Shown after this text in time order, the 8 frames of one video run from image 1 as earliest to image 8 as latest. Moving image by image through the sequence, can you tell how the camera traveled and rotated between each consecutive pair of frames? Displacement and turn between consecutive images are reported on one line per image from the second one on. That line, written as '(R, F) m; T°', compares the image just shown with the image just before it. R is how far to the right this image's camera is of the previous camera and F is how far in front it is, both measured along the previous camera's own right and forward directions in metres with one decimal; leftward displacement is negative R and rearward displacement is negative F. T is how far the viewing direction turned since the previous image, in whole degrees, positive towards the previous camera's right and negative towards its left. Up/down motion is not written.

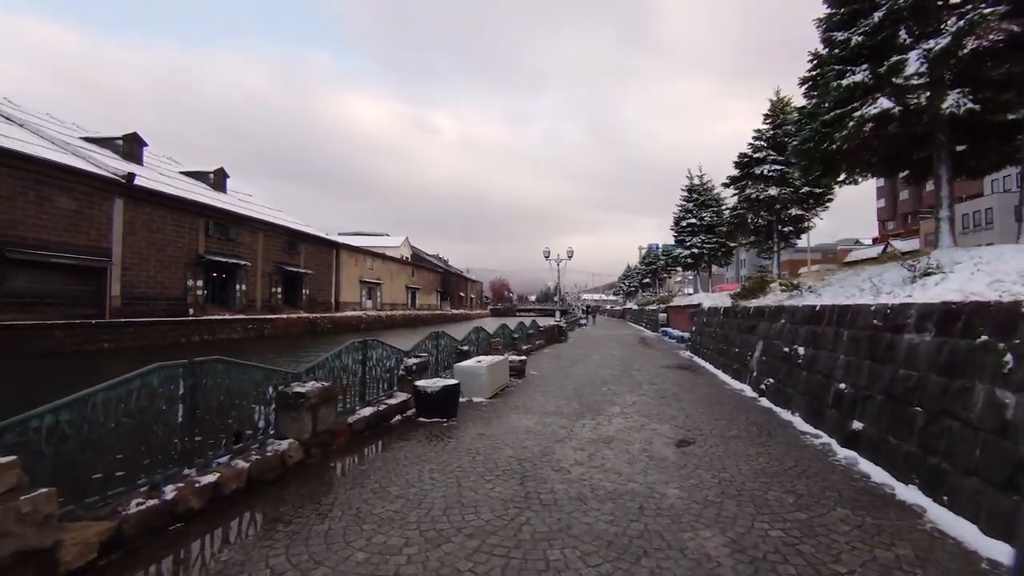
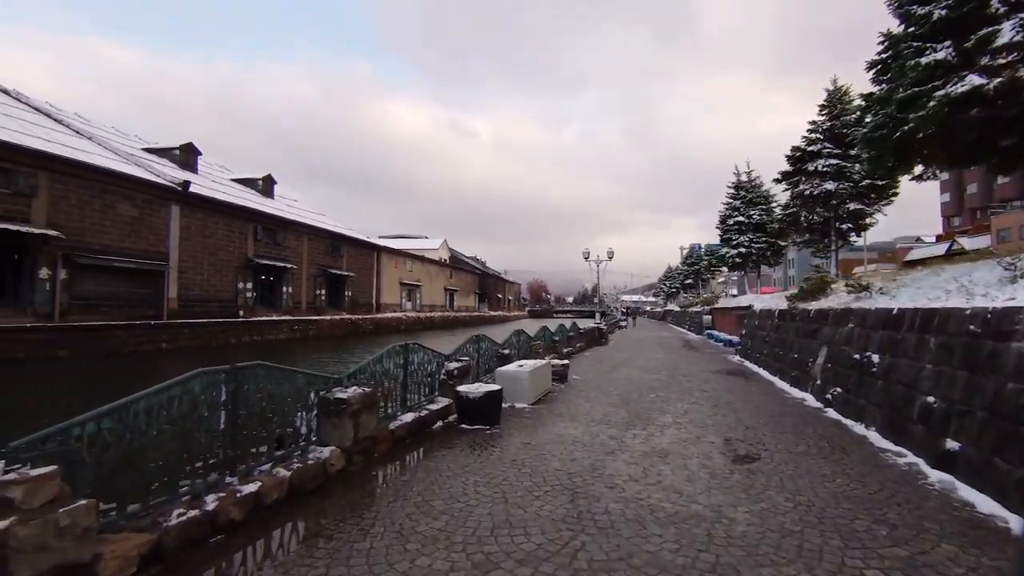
(-0.1, +0.2) m; -4°
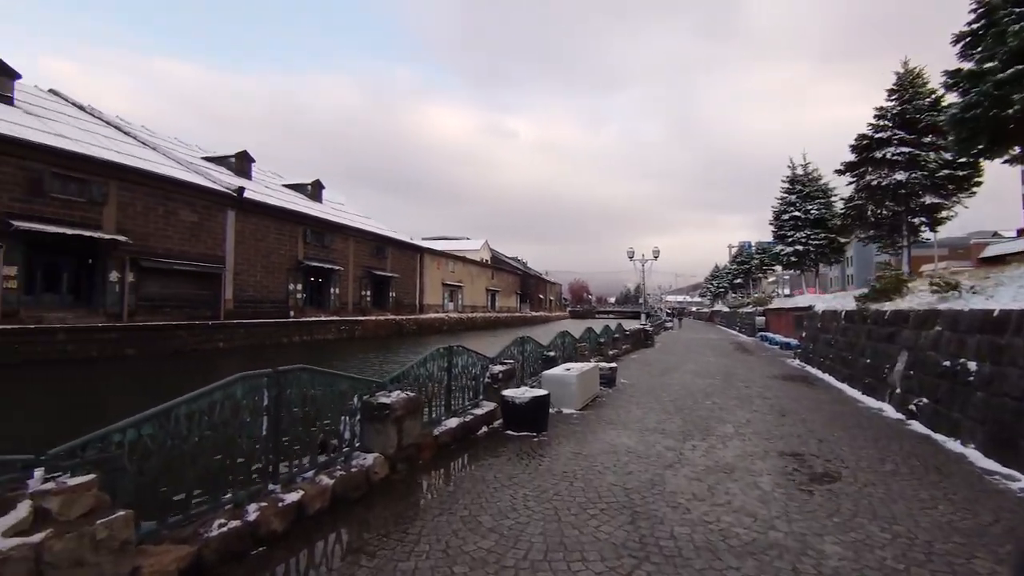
(-0.1, +0.2) m; -5°
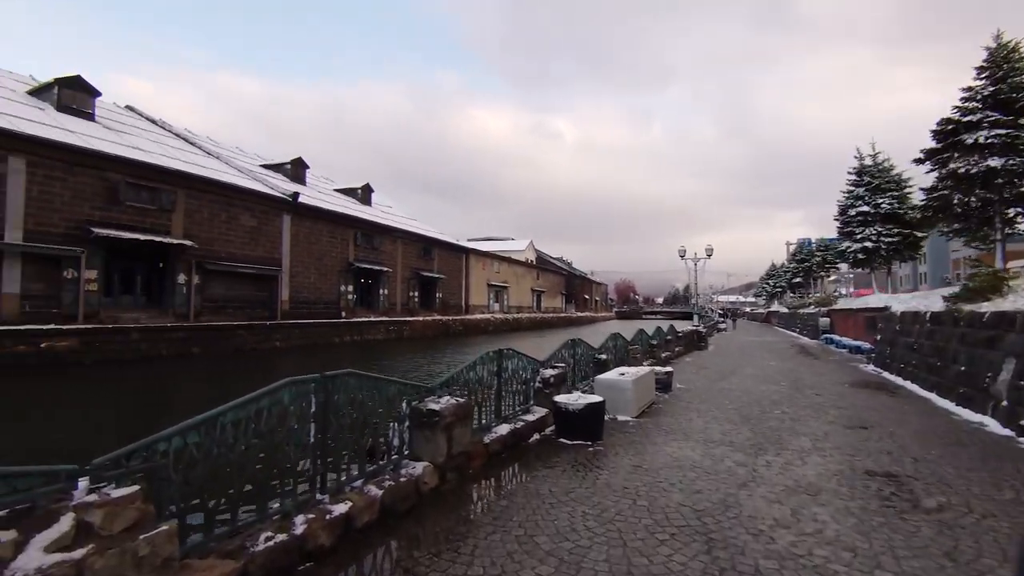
(-0.1, +0.2) m; -5°
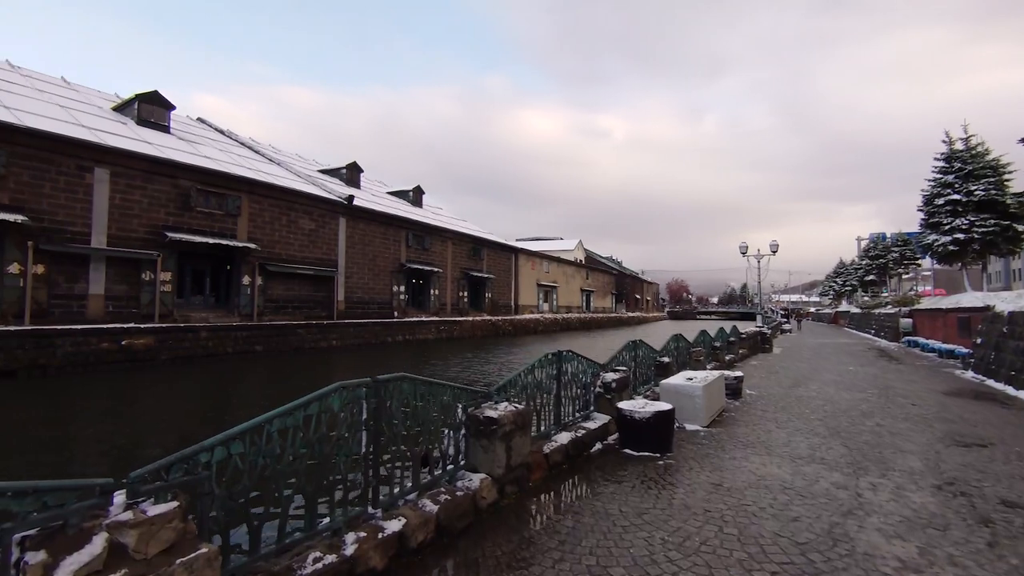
(-0.1, +0.3) m; -5°
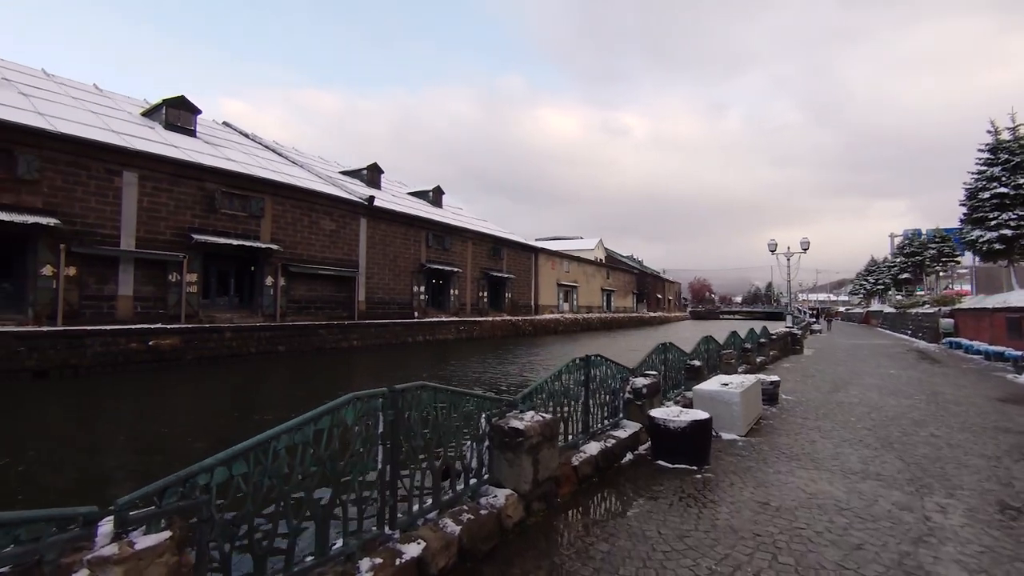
(0.0, +0.2) m; -2°
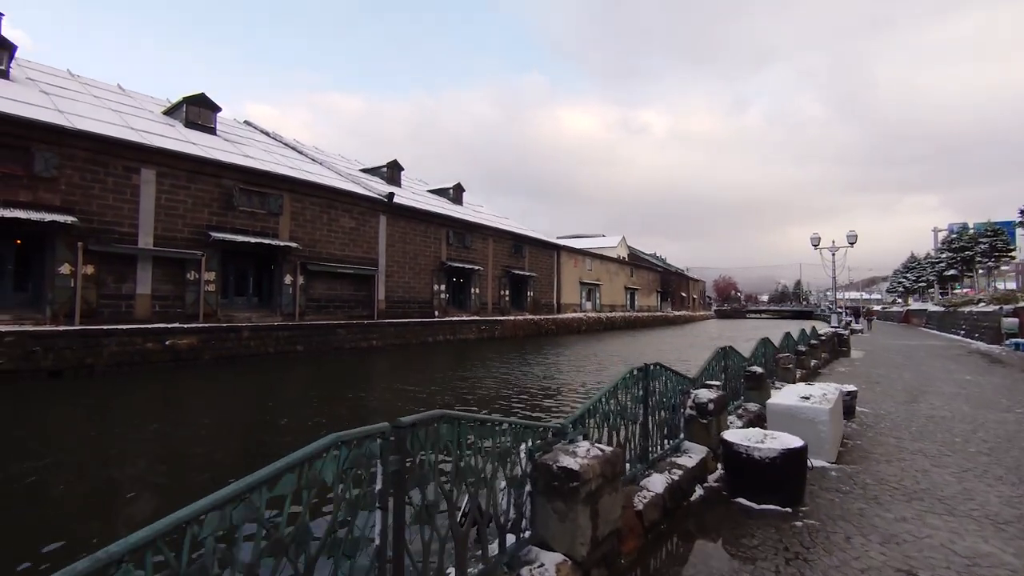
(-0.1, +0.8) m; -2°
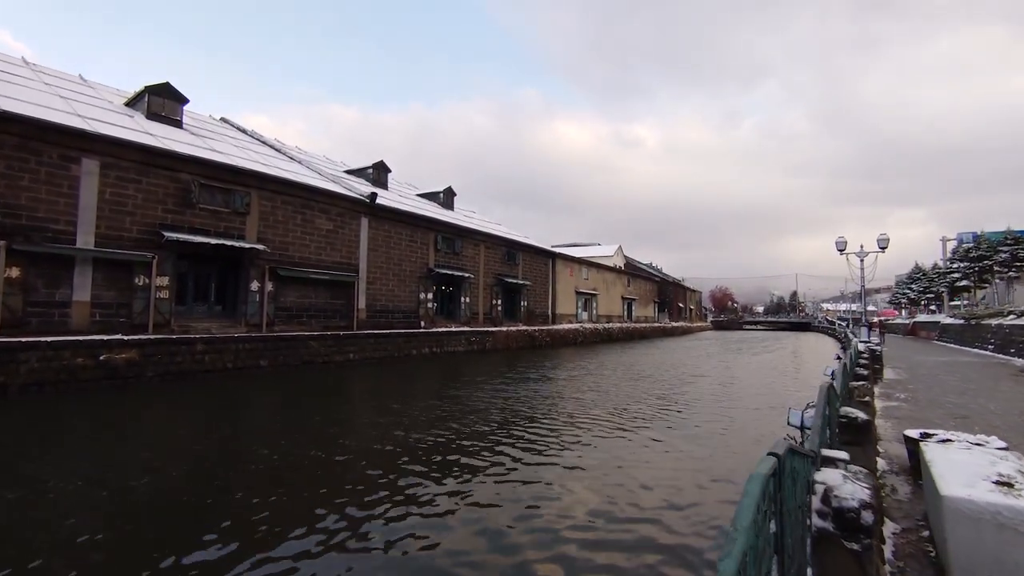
(+0.1, +2.0) m; +1°
